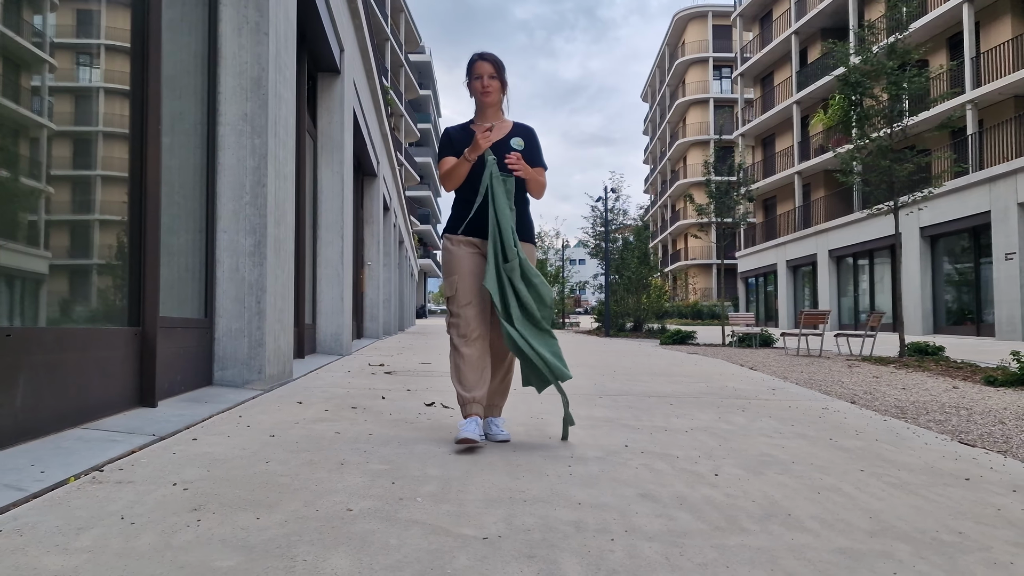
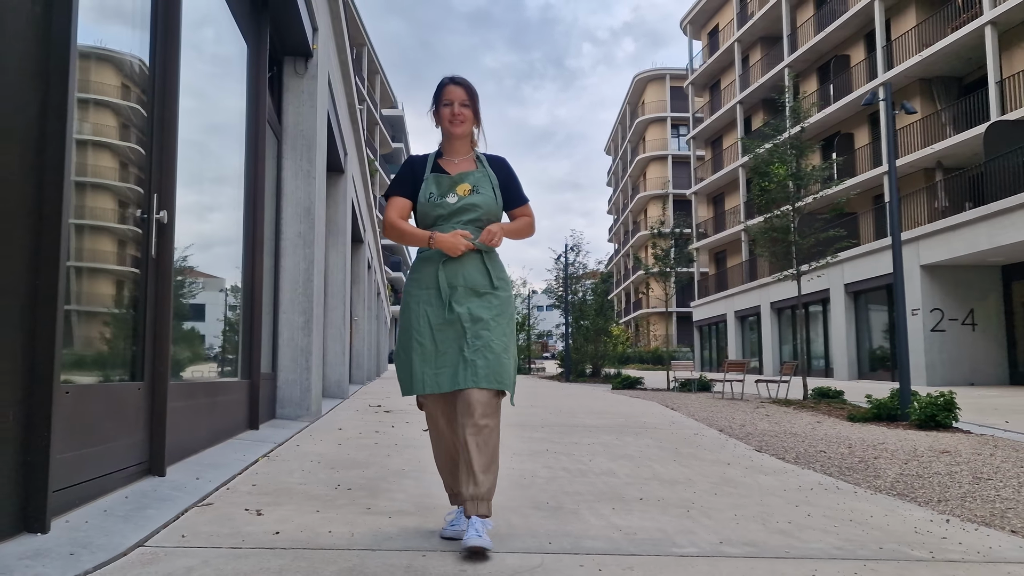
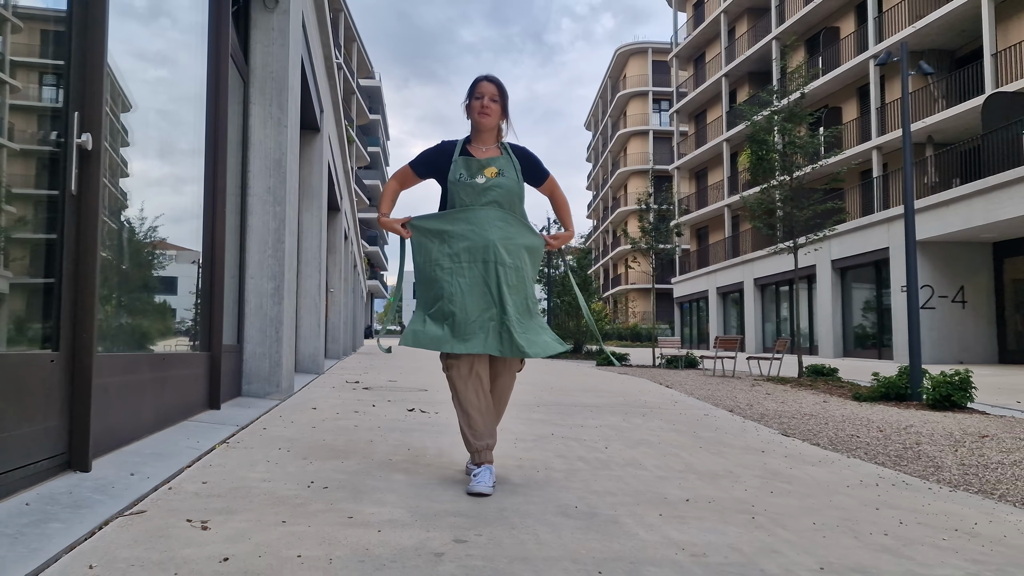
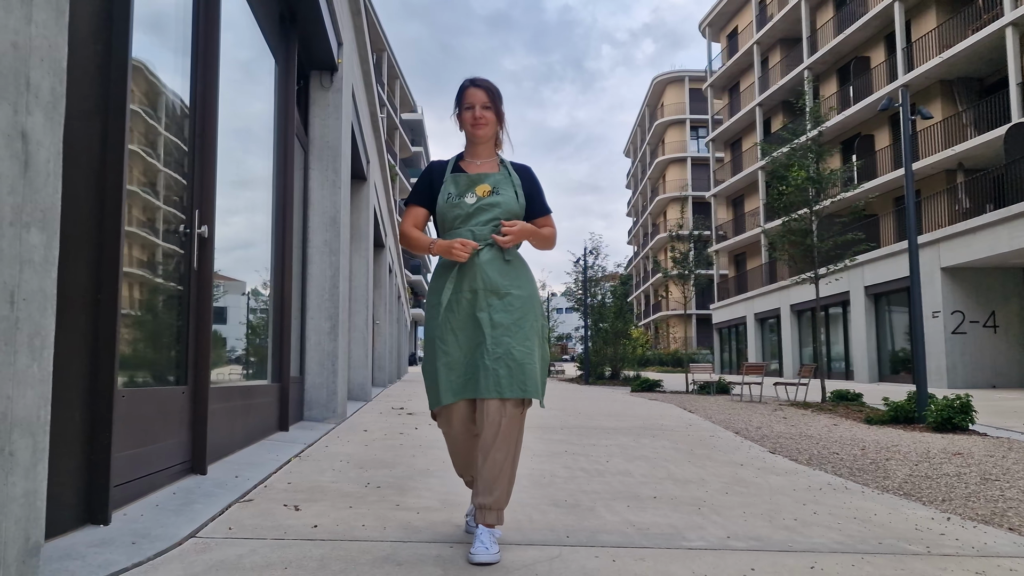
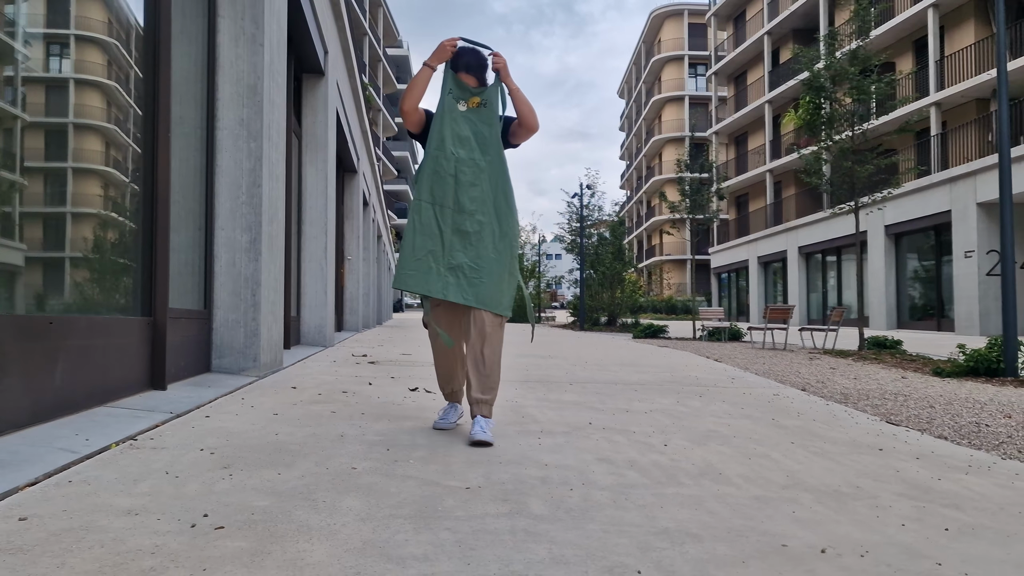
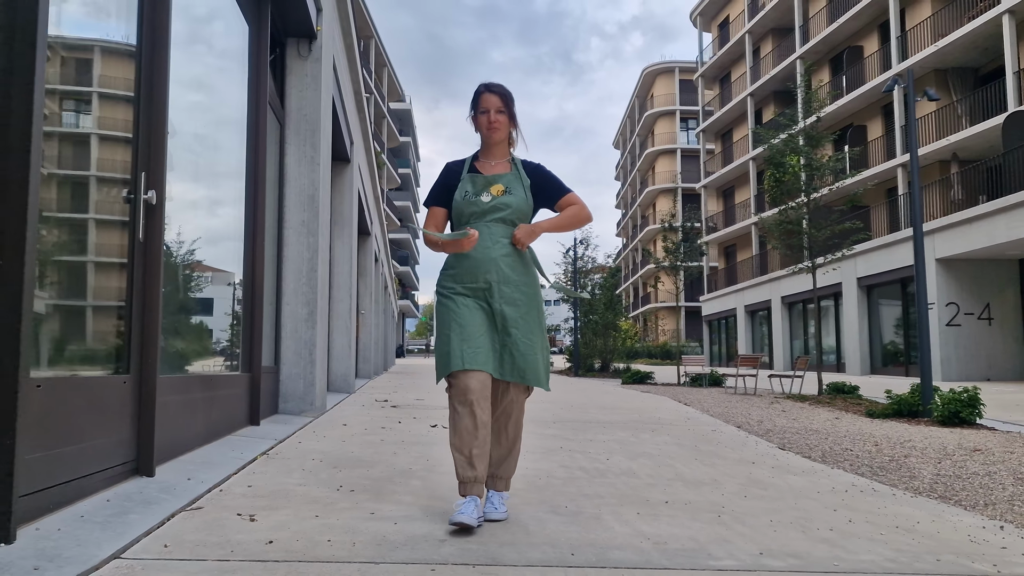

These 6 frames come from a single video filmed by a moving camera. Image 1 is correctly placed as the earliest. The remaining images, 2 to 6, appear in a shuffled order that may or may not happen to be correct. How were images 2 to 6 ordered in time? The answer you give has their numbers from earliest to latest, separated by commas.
5, 3, 6, 2, 4
